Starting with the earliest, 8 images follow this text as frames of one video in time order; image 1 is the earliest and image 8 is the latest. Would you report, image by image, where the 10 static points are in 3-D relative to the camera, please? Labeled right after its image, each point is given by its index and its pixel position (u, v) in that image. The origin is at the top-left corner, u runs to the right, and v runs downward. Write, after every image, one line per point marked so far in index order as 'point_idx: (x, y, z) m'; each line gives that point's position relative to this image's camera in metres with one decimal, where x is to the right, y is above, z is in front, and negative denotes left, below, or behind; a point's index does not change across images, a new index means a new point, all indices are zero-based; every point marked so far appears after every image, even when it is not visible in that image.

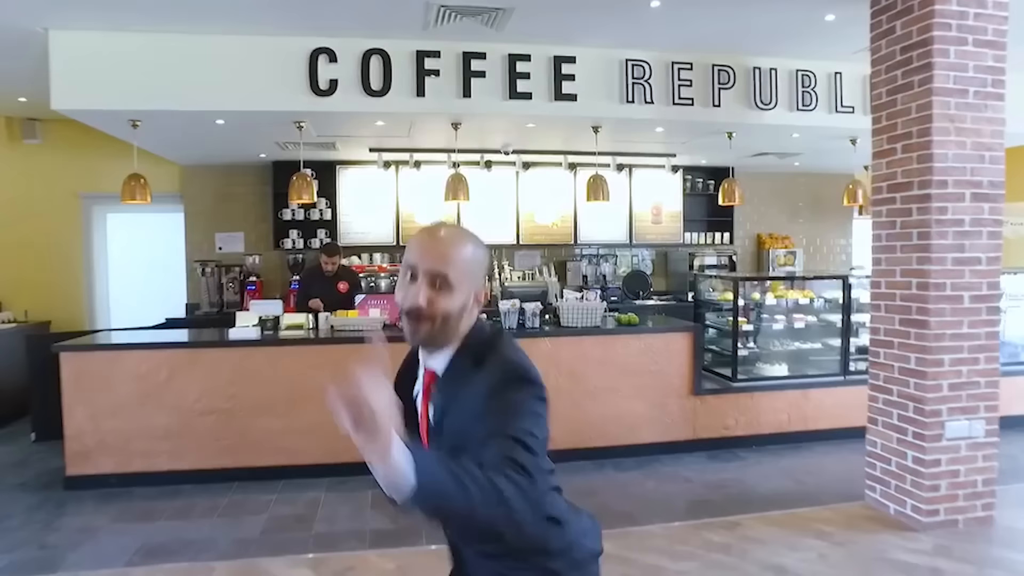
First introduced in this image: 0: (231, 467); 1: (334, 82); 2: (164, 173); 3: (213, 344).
0: (-1.7, -1.1, +4.5) m
1: (-1.1, +1.3, +4.6) m
2: (-3.4, +1.1, +7.1) m
3: (-1.8, -0.3, +4.4) m
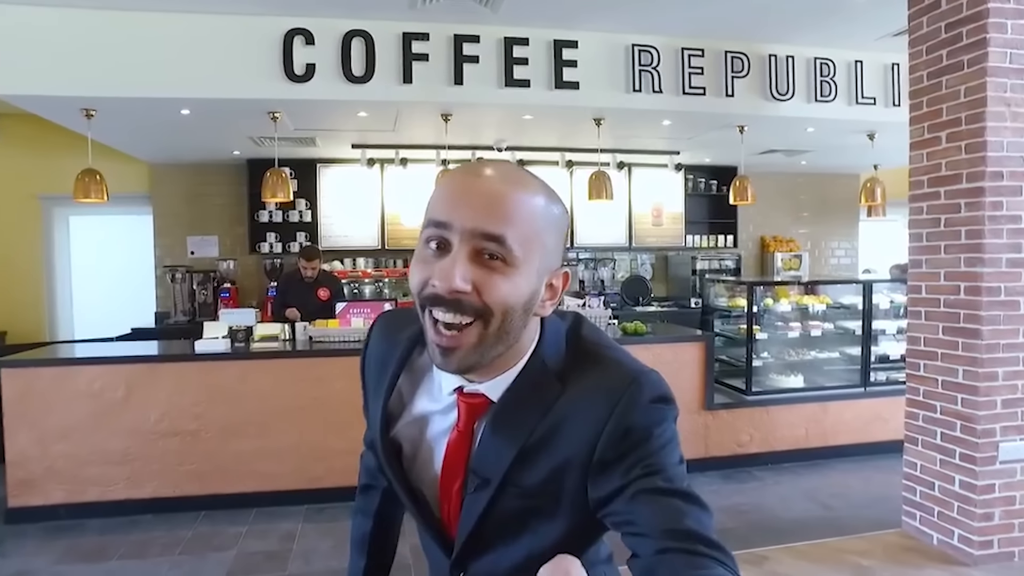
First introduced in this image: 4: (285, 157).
0: (-1.7, -1.1, +4.0) m
1: (-1.1, +1.3, +4.1) m
2: (-3.5, +1.1, +6.6) m
3: (-1.8, -0.4, +4.0) m
4: (-2.0, +1.1, +6.3) m
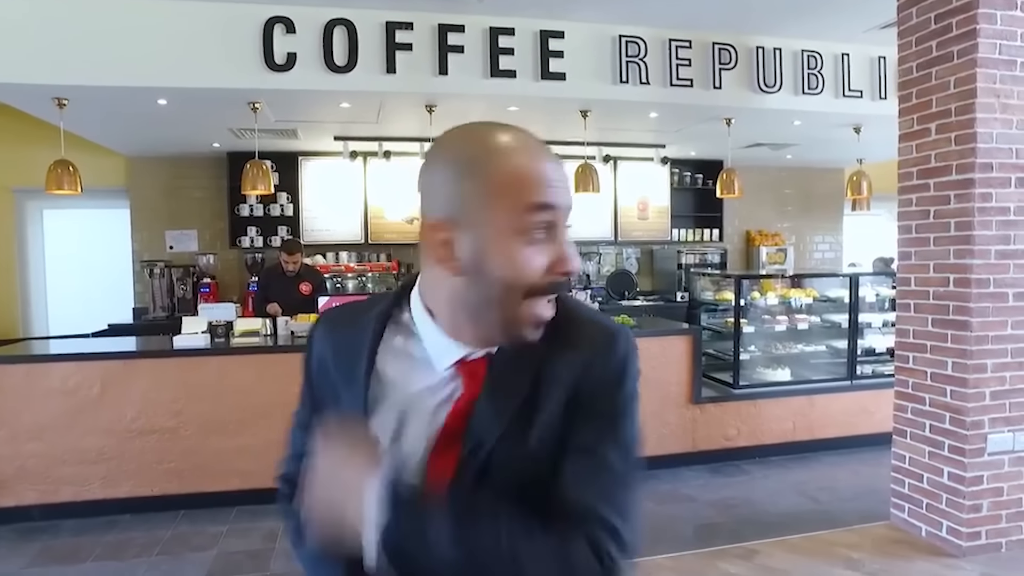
0: (-1.8, -1.1, +3.9) m
1: (-1.2, +1.3, +4.0) m
2: (-3.6, +1.1, +6.4) m
3: (-1.9, -0.3, +3.9) m
4: (-2.1, +1.2, +6.2) m
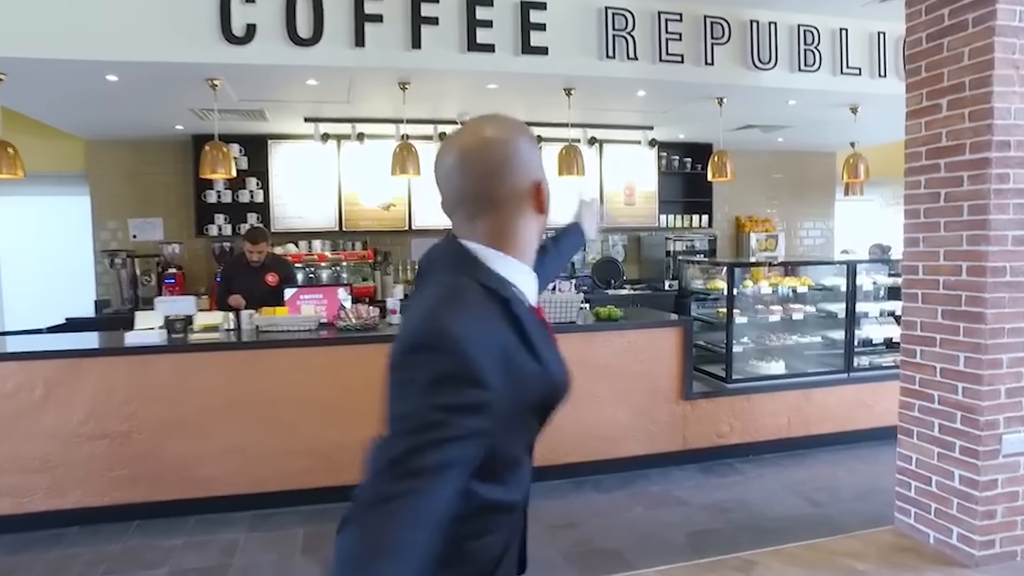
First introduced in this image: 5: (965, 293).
0: (-1.9, -1.1, +3.6) m
1: (-1.3, +1.3, +3.7) m
2: (-3.8, +1.2, +6.1) m
3: (-2.0, -0.3, +3.6) m
4: (-2.2, +1.3, +5.8) m
5: (+1.8, 0.0, +2.9) m
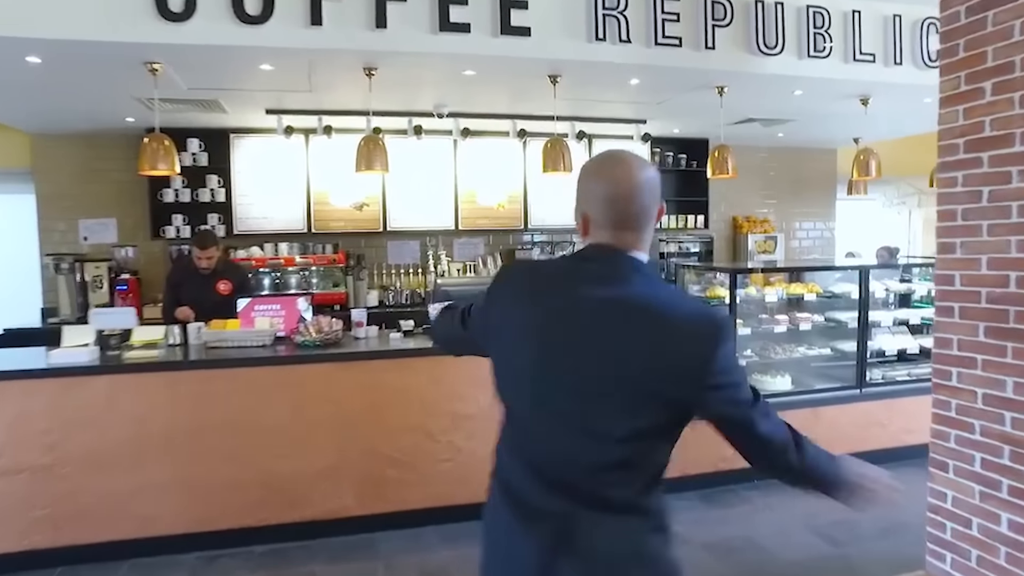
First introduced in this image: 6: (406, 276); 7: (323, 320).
0: (-2.0, -1.1, +3.2) m
1: (-1.4, +1.3, +3.3) m
2: (-3.9, +1.1, +5.6) m
3: (-2.1, -0.4, +3.1) m
4: (-2.4, +1.2, +5.4) m
5: (+1.7, -0.1, +2.5) m
6: (-0.9, +0.1, +6.0) m
7: (-0.9, -0.2, +3.7) m
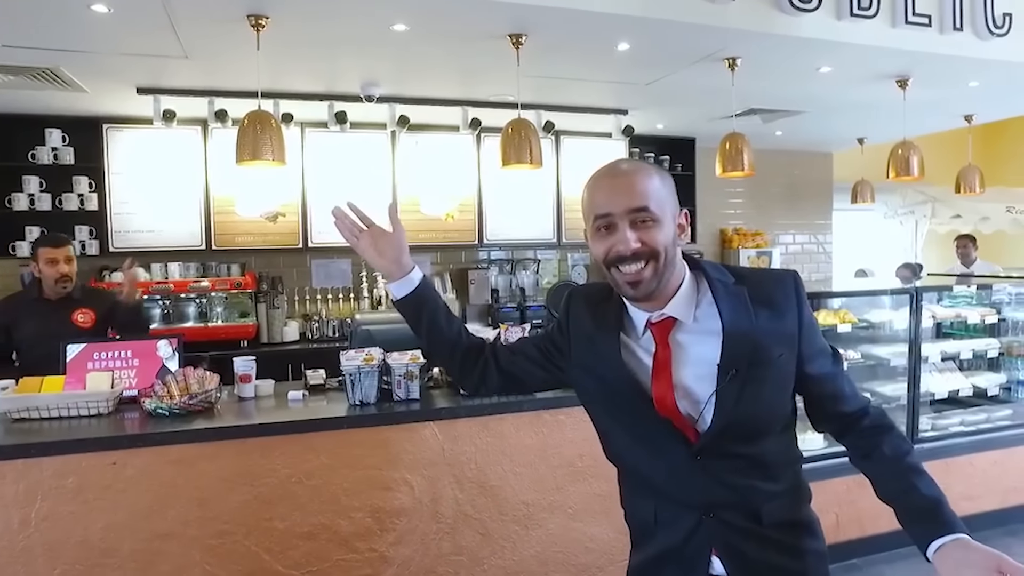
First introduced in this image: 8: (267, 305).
0: (-2.1, -1.3, +1.9) m
1: (-1.6, +1.1, +2.1) m
2: (-4.2, +0.9, +4.3) m
3: (-2.2, -0.5, +1.9) m
4: (-2.7, +1.0, +4.2) m
5: (+1.6, -0.2, +1.5) m
6: (-1.2, -0.1, +4.8) m
7: (-1.1, -0.3, +2.5) m
8: (-1.5, -0.1, +4.5) m
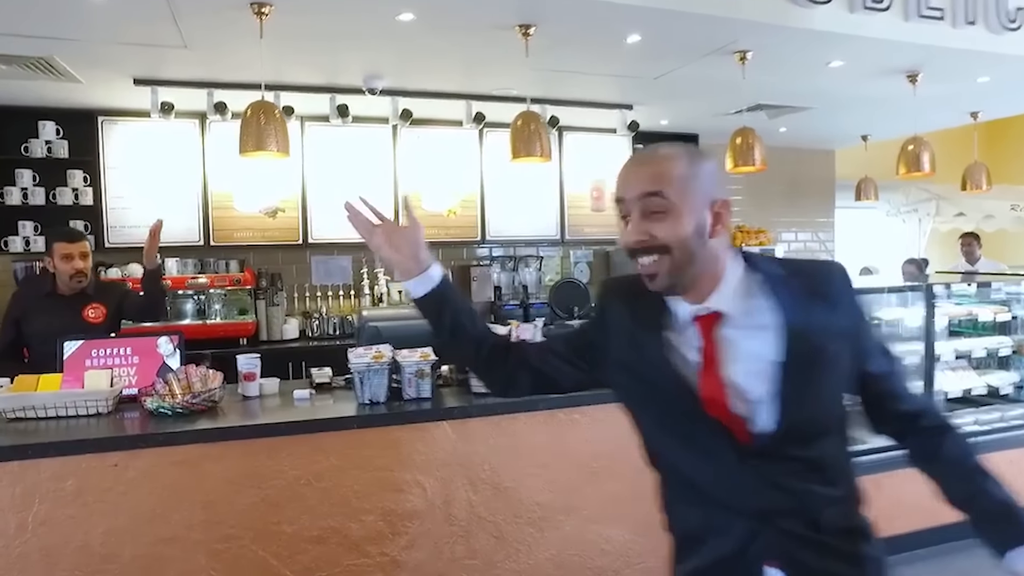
0: (-2.1, -1.3, +1.9) m
1: (-1.6, +1.2, +2.0) m
2: (-4.2, +0.9, +4.2) m
3: (-2.2, -0.5, +1.8) m
4: (-2.6, +1.0, +4.1) m
5: (+1.7, -0.2, +1.5) m
6: (-1.2, -0.1, +4.7) m
7: (-1.1, -0.3, +2.4) m
8: (-1.5, -0.1, +4.4) m
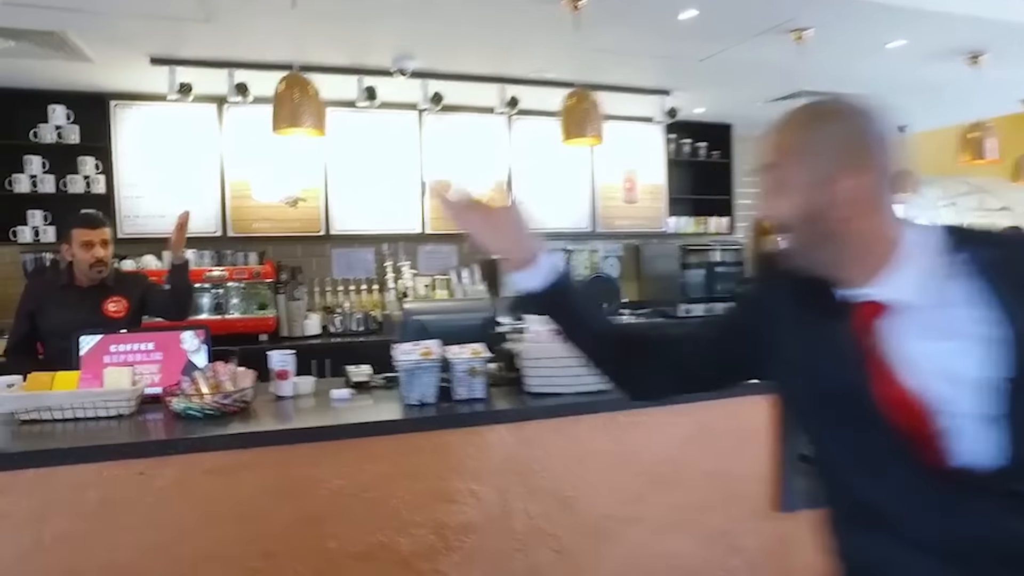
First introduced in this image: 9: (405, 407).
0: (-1.9, -1.2, +1.7) m
1: (-1.4, +1.2, +1.8) m
2: (-4.0, +1.0, +4.0) m
3: (-2.0, -0.5, +1.6) m
4: (-2.4, +1.1, +3.9) m
5: (+1.9, -0.1, +1.3) m
6: (-1.0, 0.0, +4.5) m
7: (-0.9, -0.2, +2.2) m
8: (-1.3, -0.1, +4.2) m
9: (-0.3, -0.4, +2.2) m
